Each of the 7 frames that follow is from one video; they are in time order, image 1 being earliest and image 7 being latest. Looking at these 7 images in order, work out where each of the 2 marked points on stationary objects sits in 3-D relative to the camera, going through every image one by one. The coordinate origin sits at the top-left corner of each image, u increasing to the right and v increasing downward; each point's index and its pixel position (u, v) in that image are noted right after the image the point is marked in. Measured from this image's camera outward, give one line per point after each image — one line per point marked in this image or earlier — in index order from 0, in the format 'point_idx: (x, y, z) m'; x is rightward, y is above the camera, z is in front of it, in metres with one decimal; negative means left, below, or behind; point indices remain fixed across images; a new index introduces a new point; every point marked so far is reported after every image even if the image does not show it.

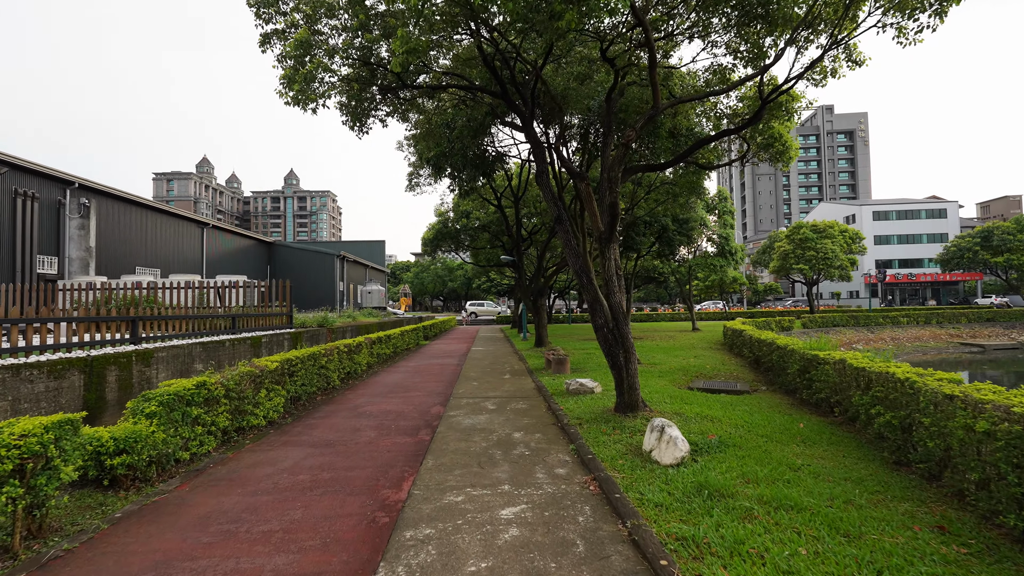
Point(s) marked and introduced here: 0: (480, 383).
0: (-0.6, -1.7, +8.4) m
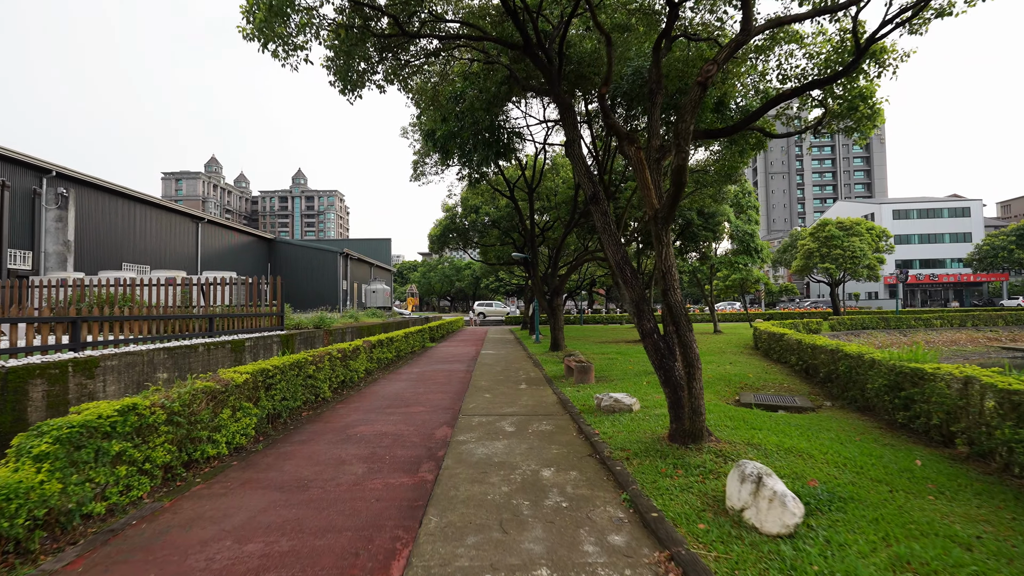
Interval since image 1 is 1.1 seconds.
0: (-0.3, -1.6, +7.3) m
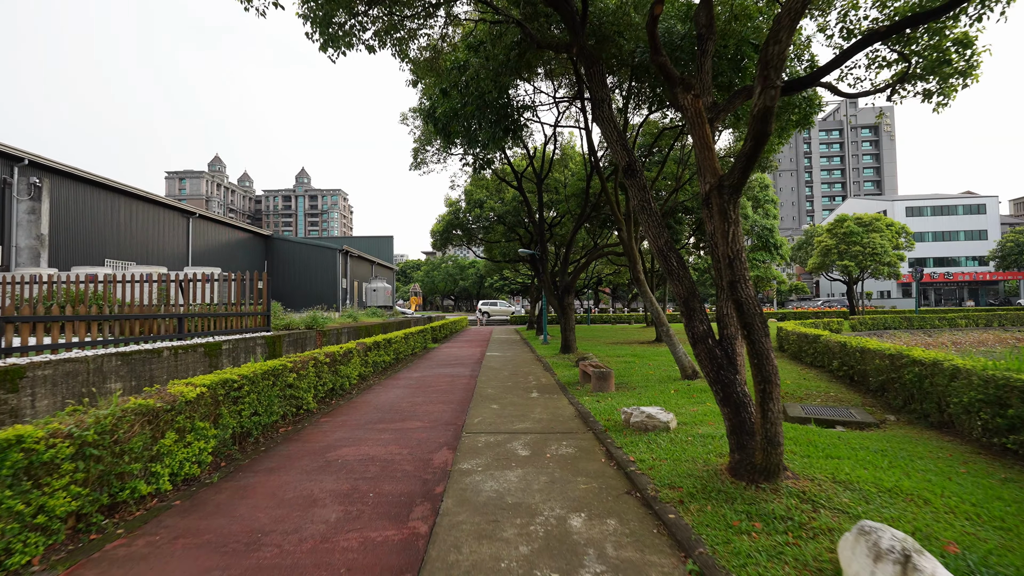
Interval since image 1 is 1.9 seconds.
0: (-0.1, -1.6, +6.4) m
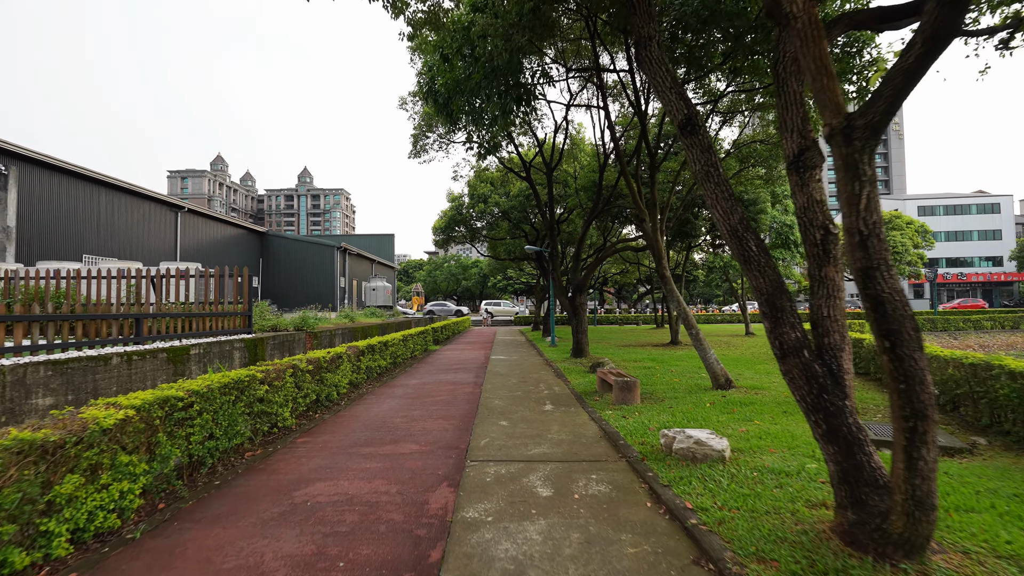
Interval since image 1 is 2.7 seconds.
0: (0.0, -1.5, +5.4) m
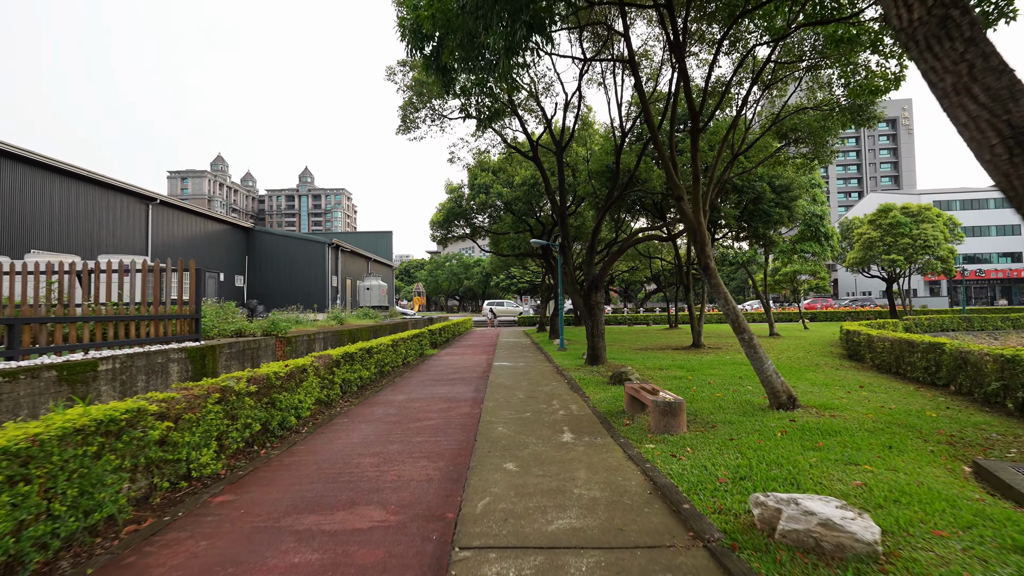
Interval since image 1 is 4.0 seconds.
0: (+0.1, -1.5, +3.9) m
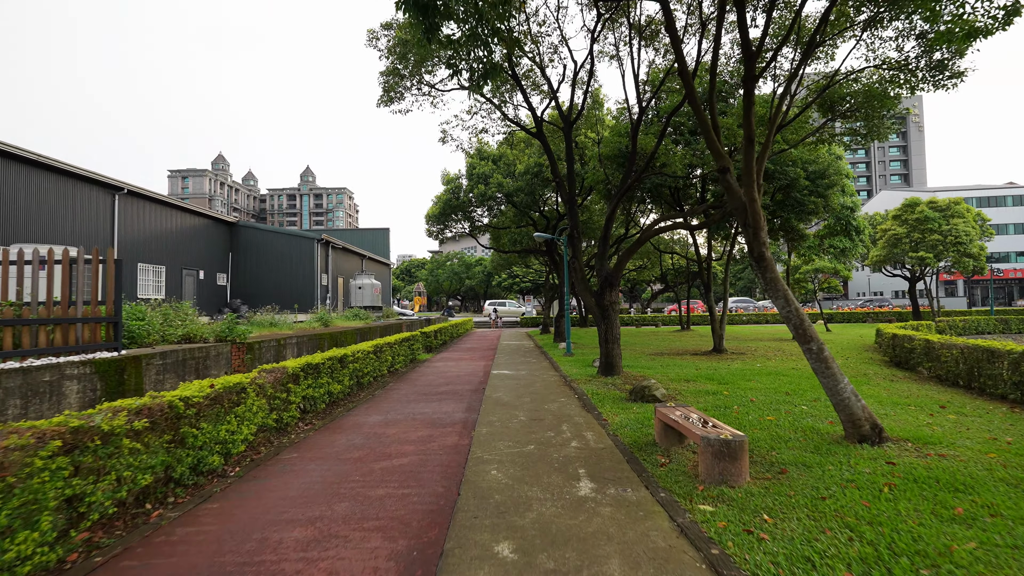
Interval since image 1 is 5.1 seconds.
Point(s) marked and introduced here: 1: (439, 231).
0: (0.0, -1.4, +2.6) m
1: (-2.8, +2.1, +18.2) m
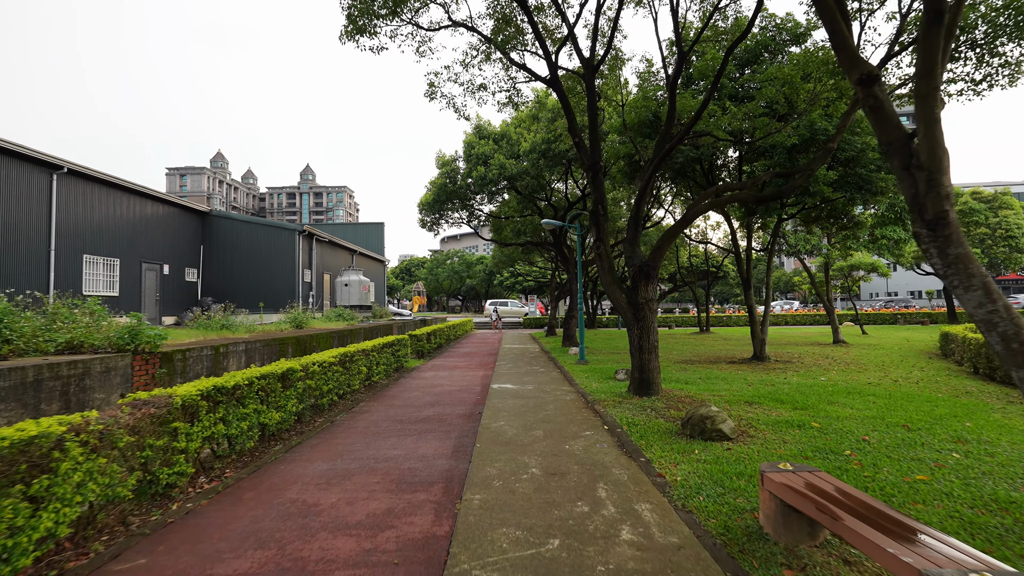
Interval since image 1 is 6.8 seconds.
0: (+0.1, -1.3, +0.6) m
1: (-2.6, +2.2, +16.2) m
